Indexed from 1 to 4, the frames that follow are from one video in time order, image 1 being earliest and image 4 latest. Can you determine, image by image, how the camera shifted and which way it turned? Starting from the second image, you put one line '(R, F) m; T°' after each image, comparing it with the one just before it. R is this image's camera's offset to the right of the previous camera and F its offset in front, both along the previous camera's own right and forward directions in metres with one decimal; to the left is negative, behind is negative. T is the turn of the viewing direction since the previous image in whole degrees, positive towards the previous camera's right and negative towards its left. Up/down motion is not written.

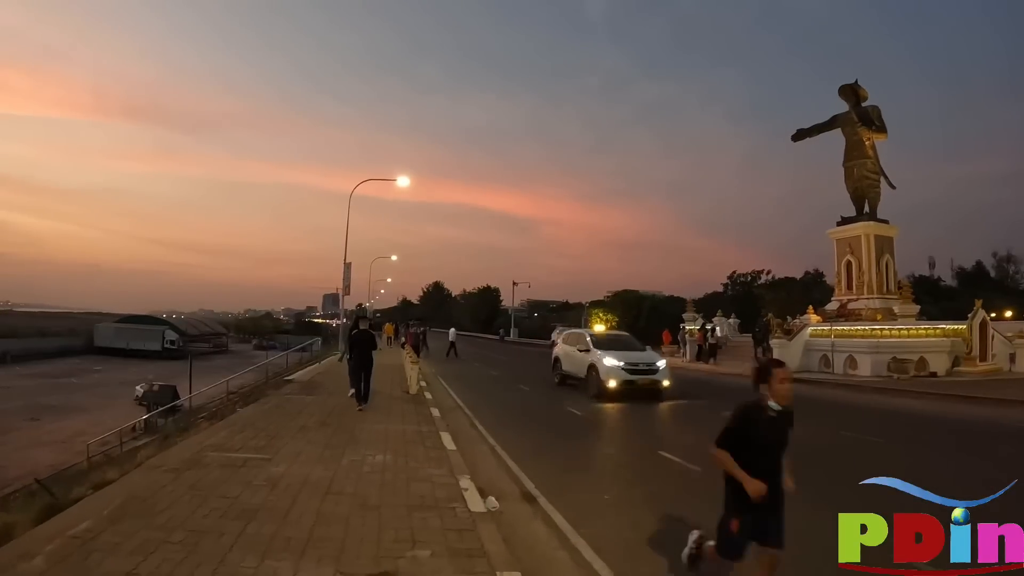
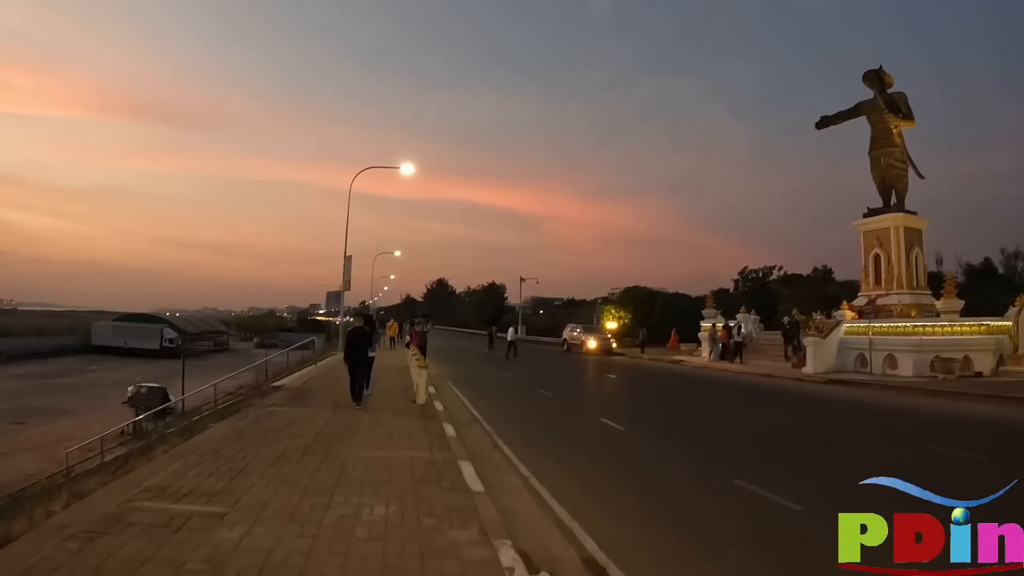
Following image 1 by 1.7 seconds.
(-0.3, +1.7) m; 0°
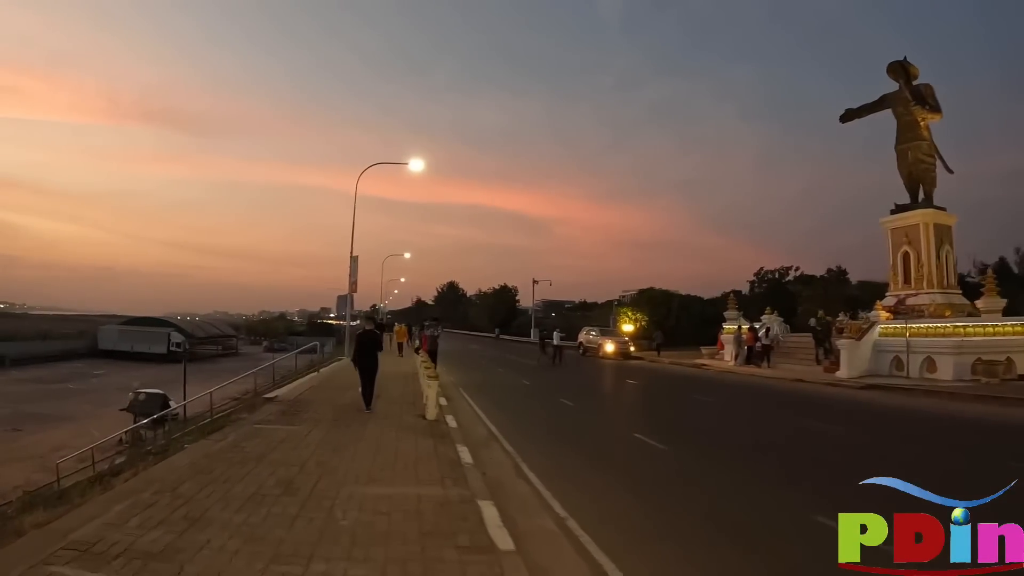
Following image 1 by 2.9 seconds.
(-0.1, +1.2) m; -1°
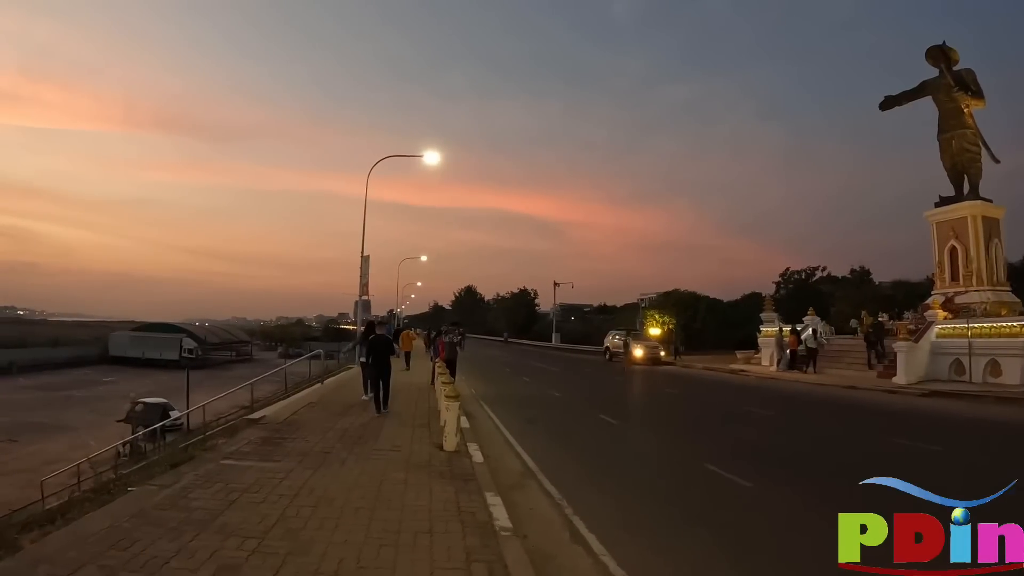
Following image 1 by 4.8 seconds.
(-0.2, +1.7) m; -1°
